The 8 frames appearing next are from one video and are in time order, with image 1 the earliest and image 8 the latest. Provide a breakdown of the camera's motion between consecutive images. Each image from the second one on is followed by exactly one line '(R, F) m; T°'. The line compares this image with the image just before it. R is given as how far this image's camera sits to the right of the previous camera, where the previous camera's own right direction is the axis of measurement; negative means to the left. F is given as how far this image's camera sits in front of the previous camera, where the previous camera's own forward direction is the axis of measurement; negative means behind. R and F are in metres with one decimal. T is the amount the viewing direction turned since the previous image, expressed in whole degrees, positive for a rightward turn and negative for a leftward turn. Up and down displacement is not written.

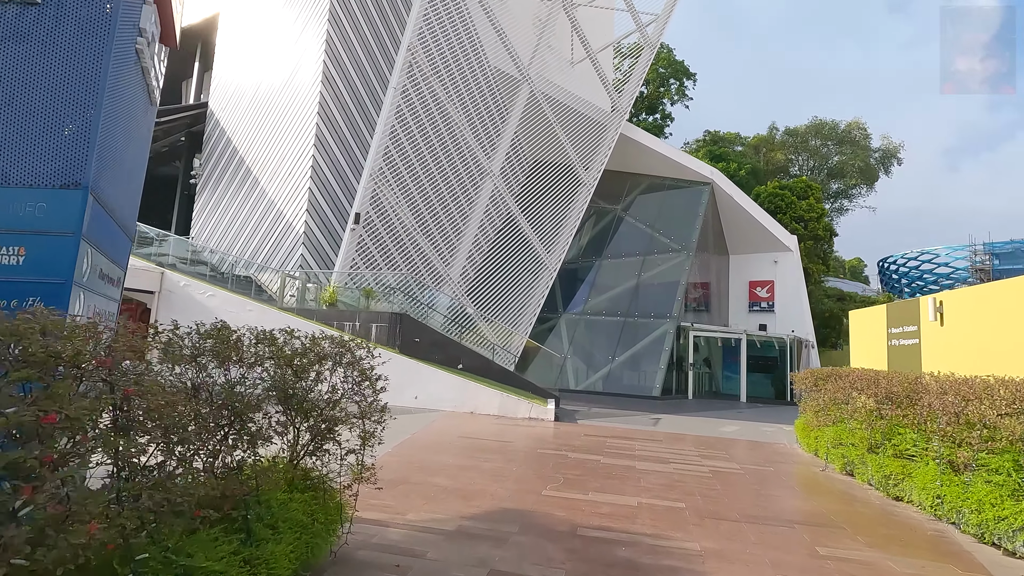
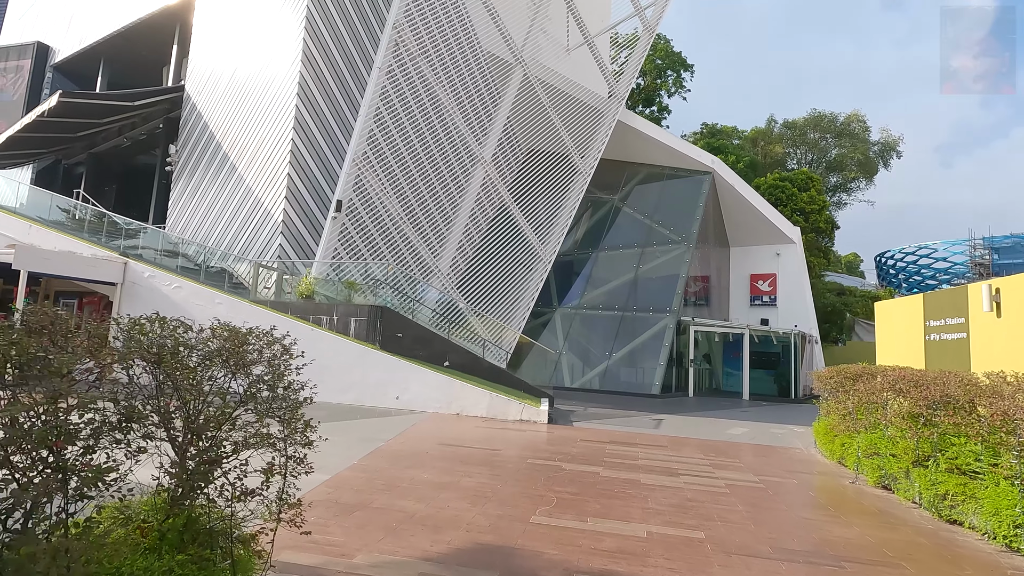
(+0.1, +0.9) m; 0°
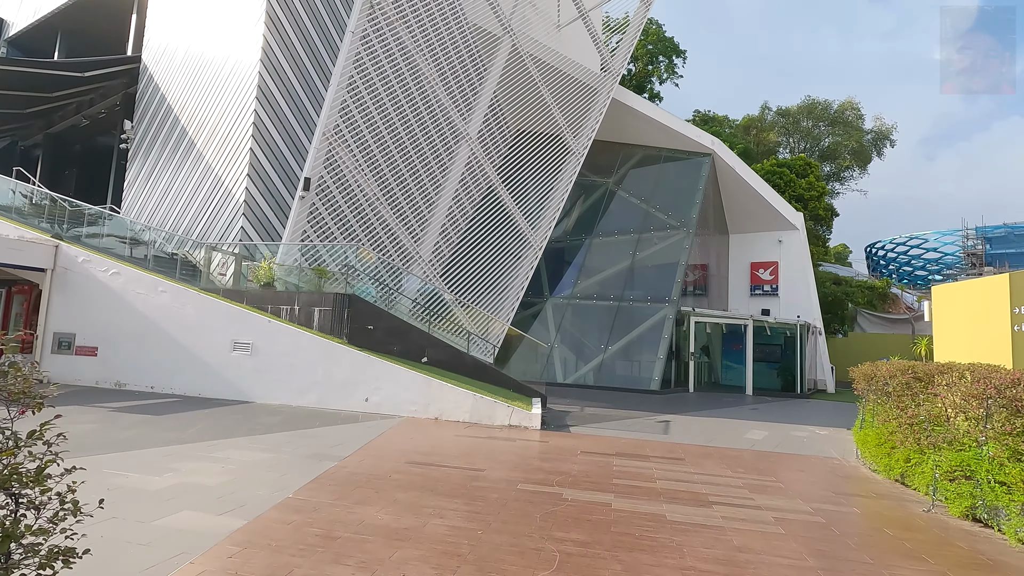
(0.0, +1.3) m; +1°
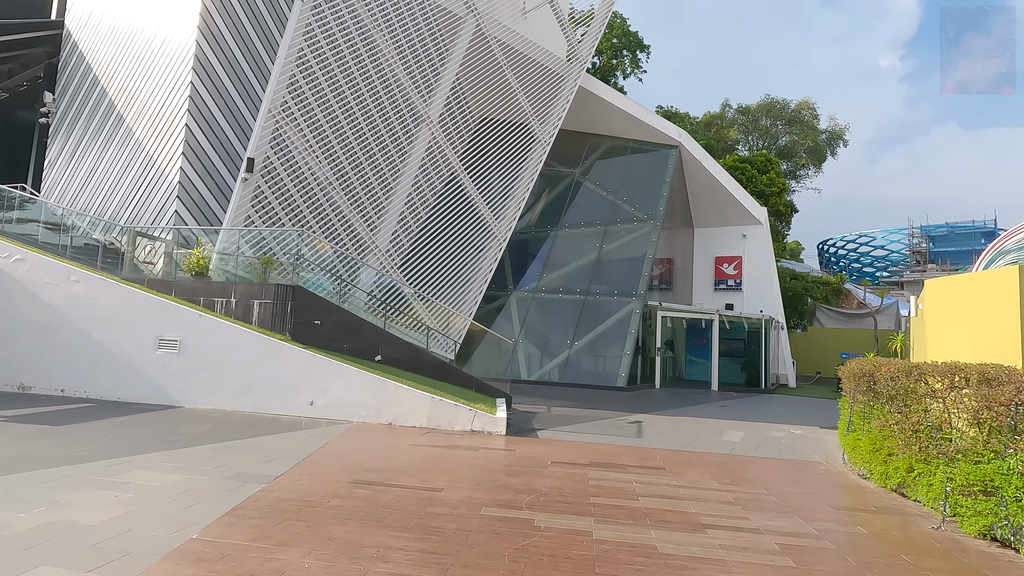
(0.0, +0.7) m; +4°
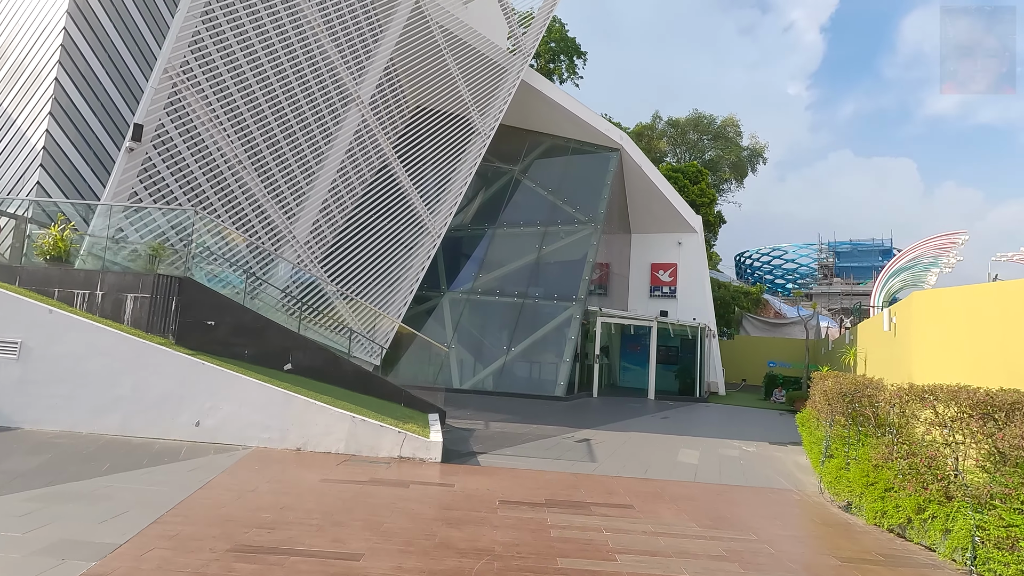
(-0.1, +1.1) m; +8°
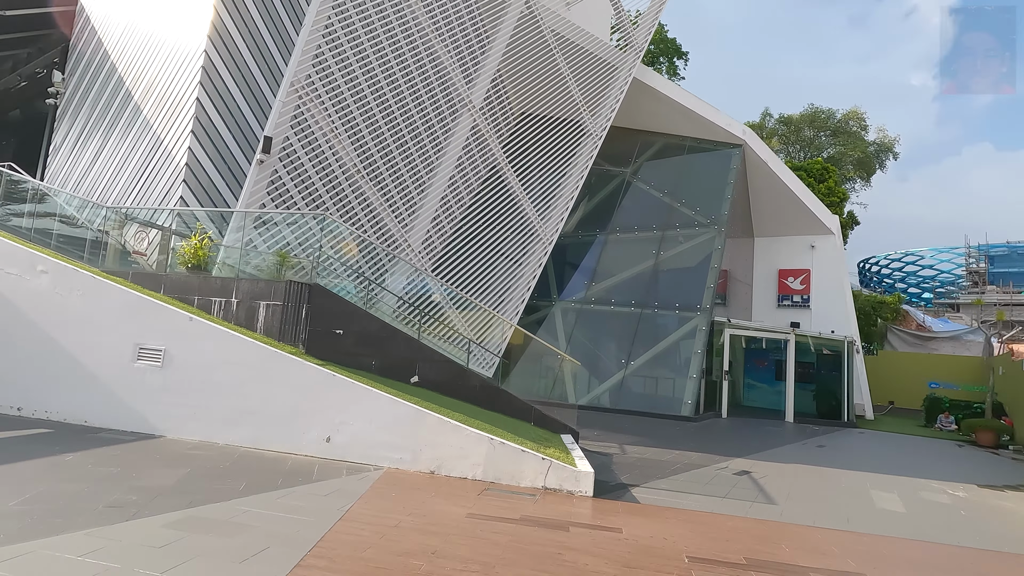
(-0.7, +0.8) m; -10°
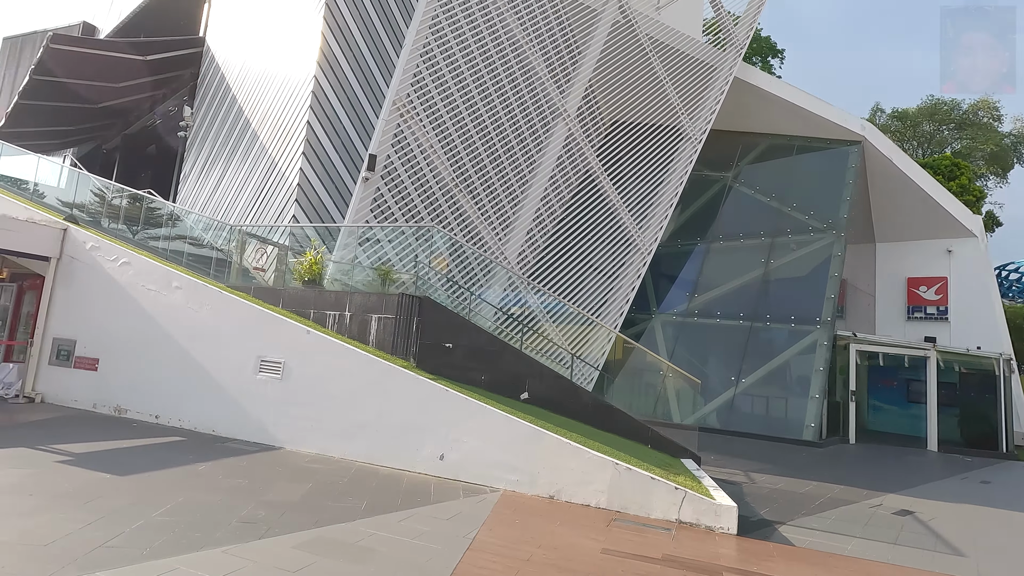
(-0.4, +0.3) m; -9°
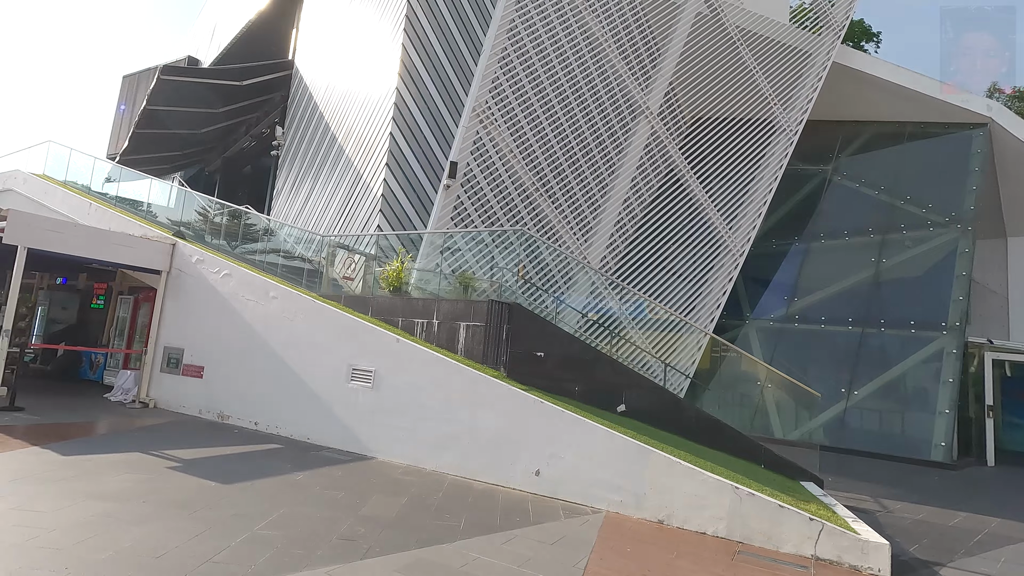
(-0.2, +0.3) m; -8°
